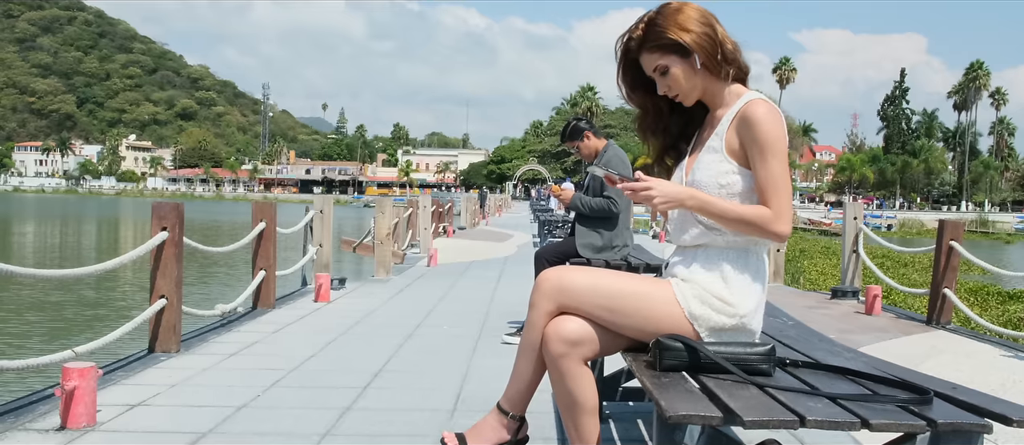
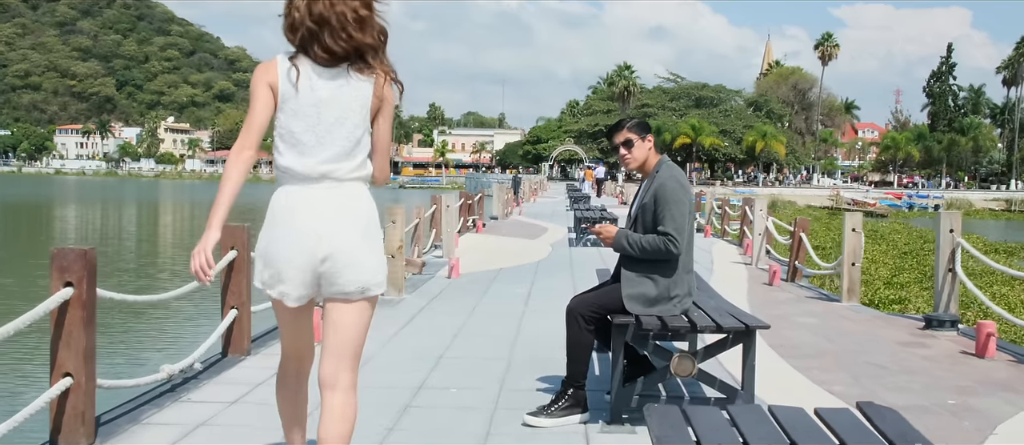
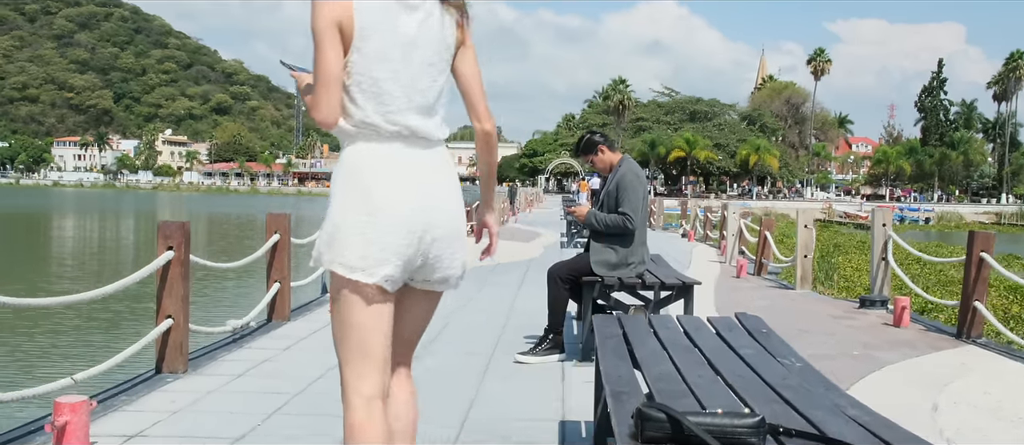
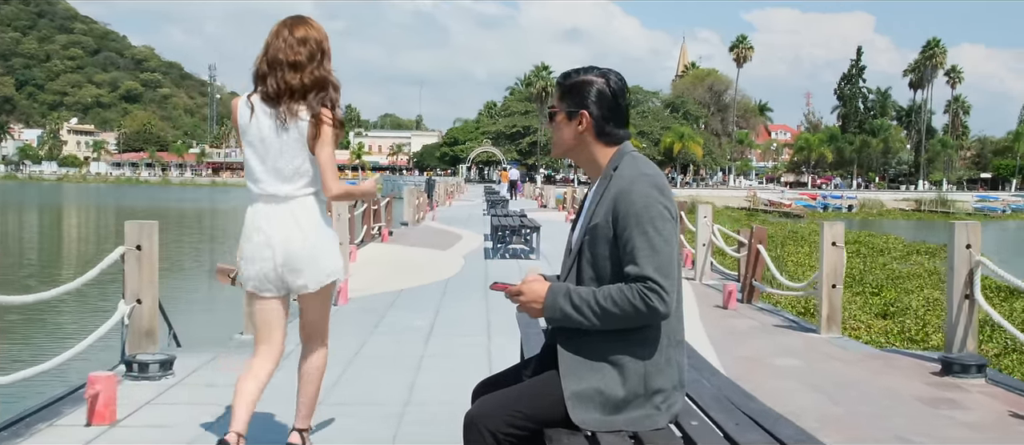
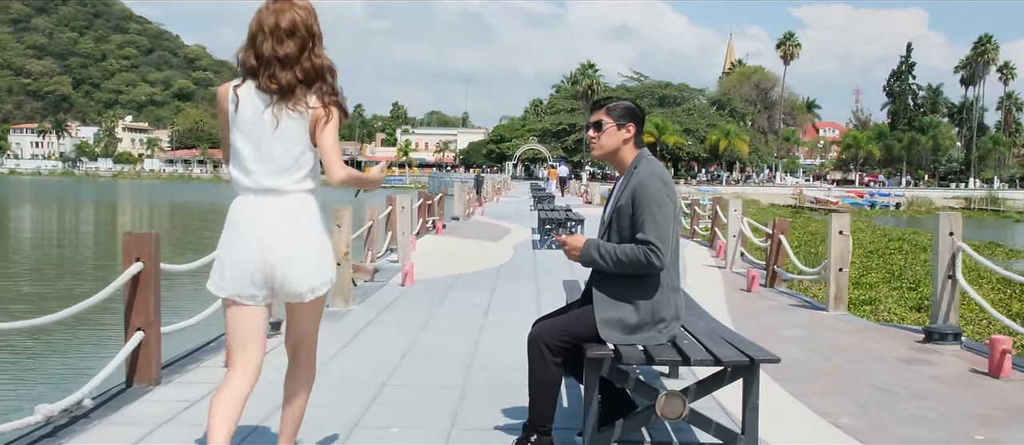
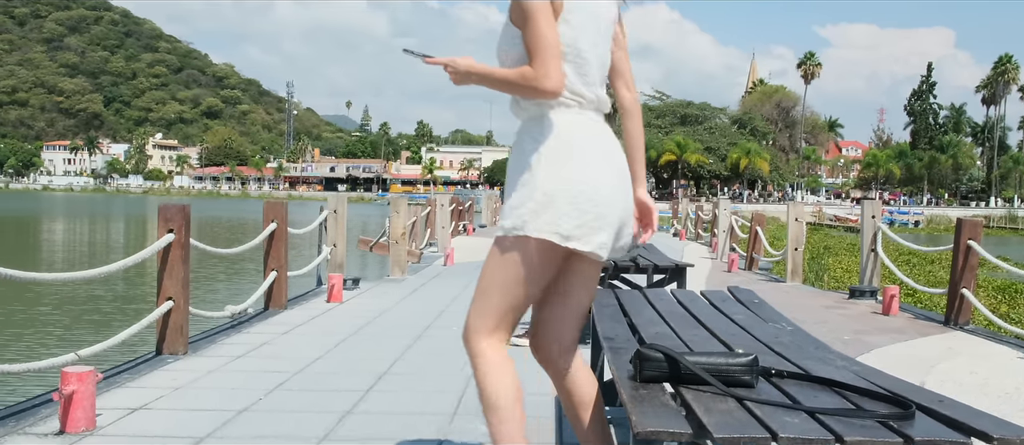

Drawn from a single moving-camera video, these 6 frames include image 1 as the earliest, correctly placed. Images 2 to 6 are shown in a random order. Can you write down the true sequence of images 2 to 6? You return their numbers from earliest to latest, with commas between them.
6, 3, 2, 5, 4
